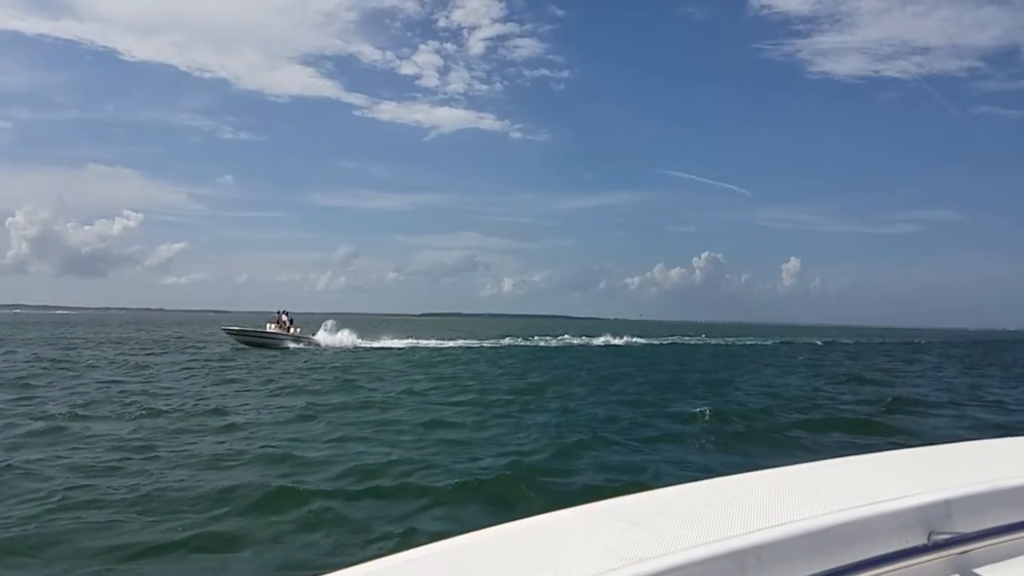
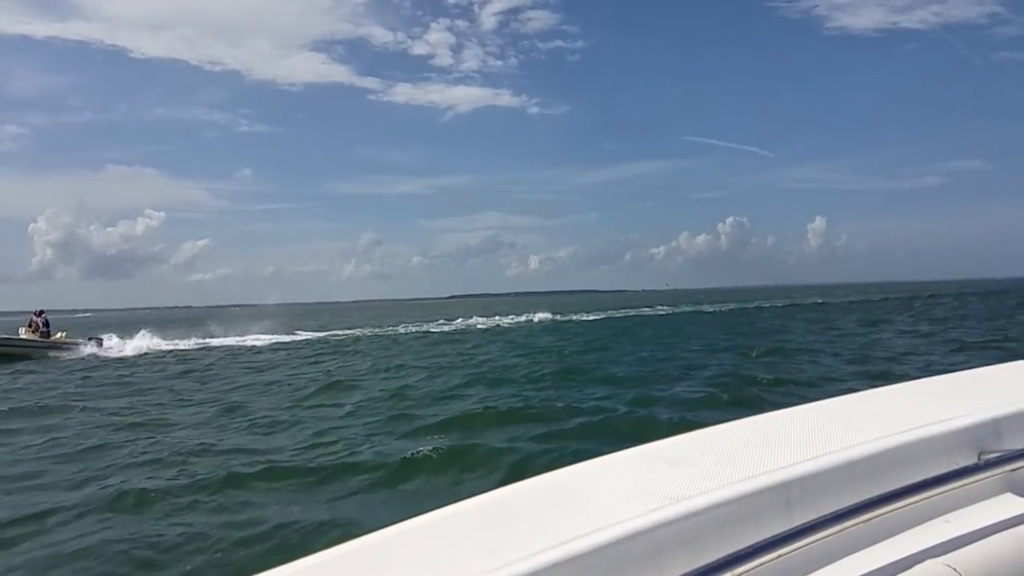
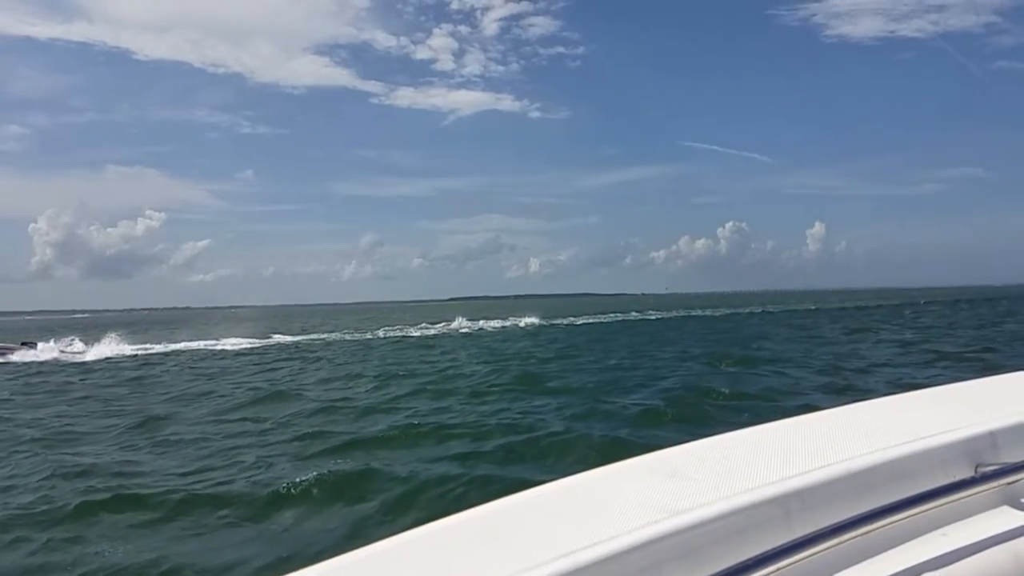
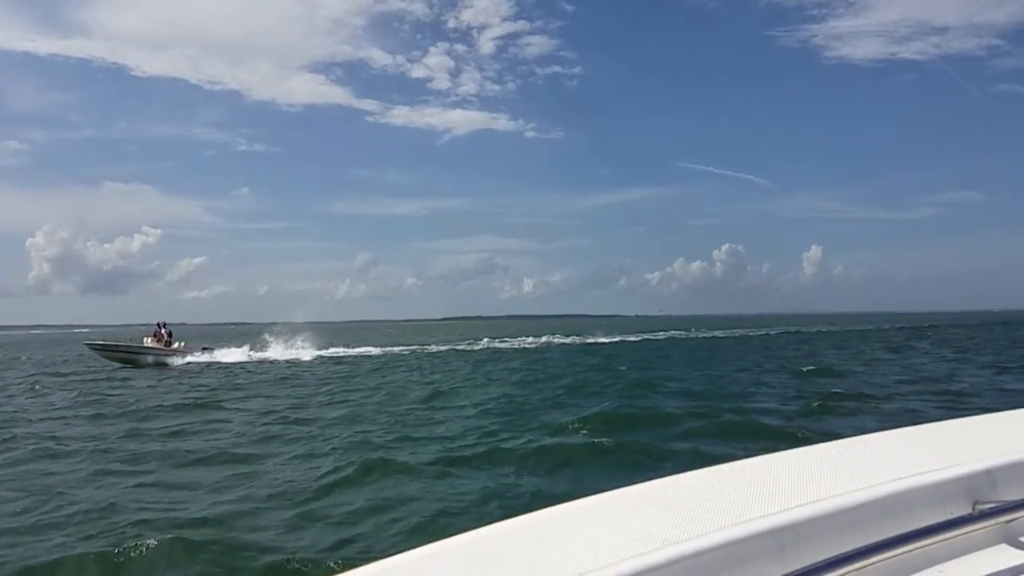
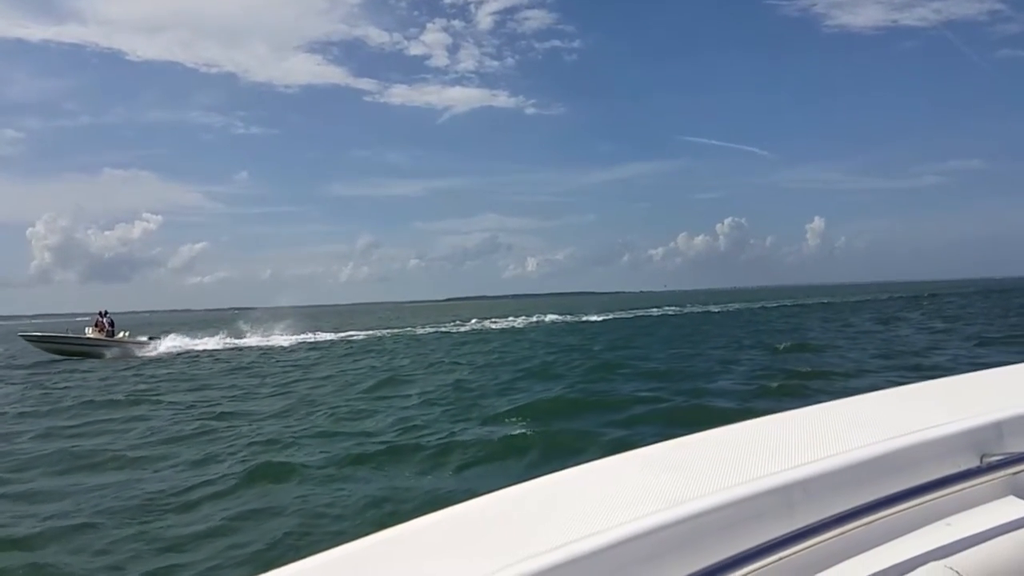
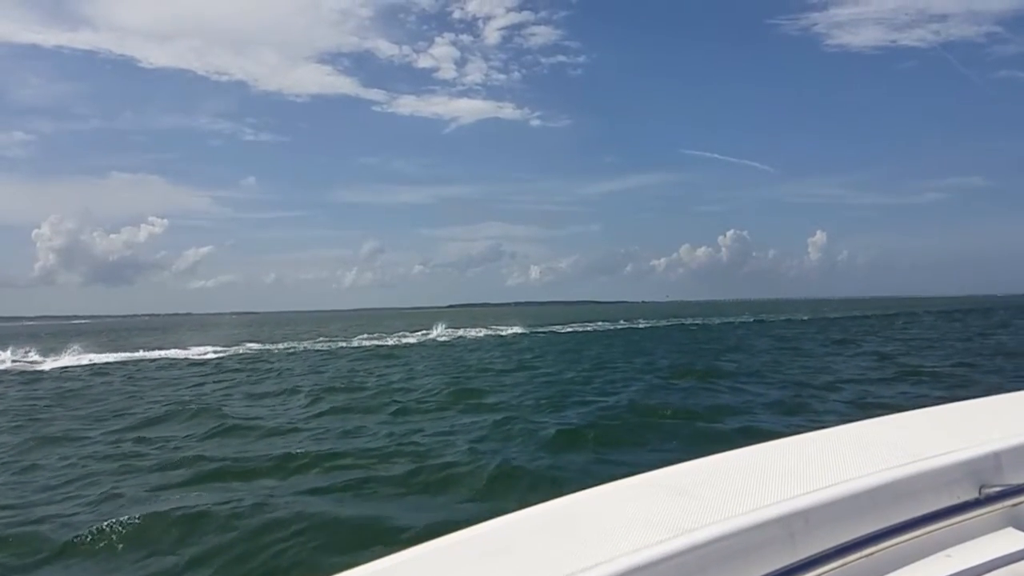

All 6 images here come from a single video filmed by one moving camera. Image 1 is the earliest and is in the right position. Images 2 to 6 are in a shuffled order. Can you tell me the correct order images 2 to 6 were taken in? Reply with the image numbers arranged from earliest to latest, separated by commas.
4, 5, 2, 3, 6
